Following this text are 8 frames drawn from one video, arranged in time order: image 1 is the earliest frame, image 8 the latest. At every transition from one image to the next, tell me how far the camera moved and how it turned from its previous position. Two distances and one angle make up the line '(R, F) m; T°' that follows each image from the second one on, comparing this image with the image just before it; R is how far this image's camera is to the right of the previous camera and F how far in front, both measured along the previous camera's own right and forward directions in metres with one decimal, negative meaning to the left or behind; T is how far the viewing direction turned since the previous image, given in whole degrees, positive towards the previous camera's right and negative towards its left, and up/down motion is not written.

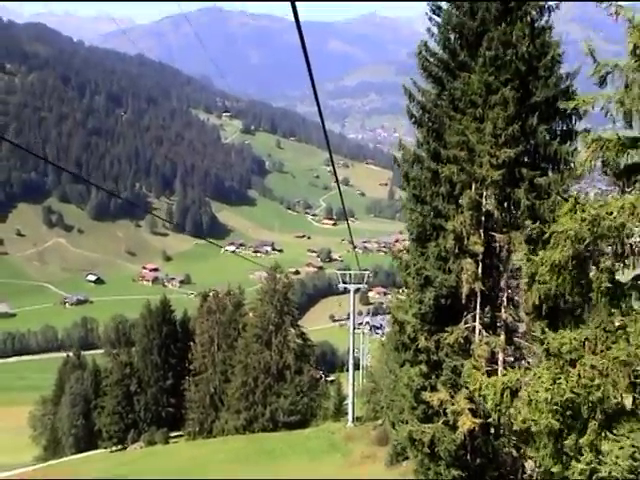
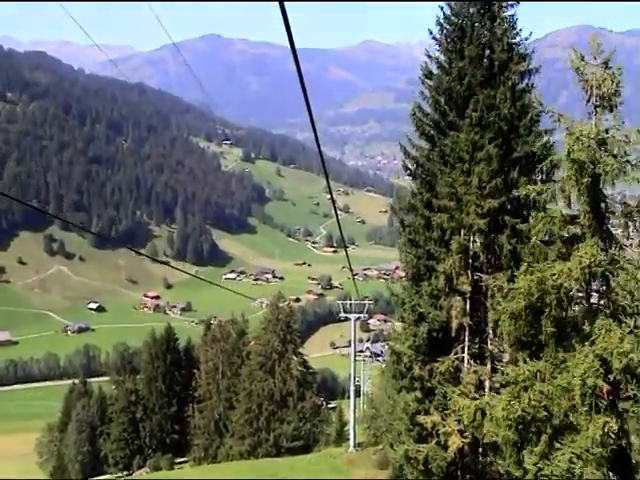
(0.0, -0.4) m; 0°
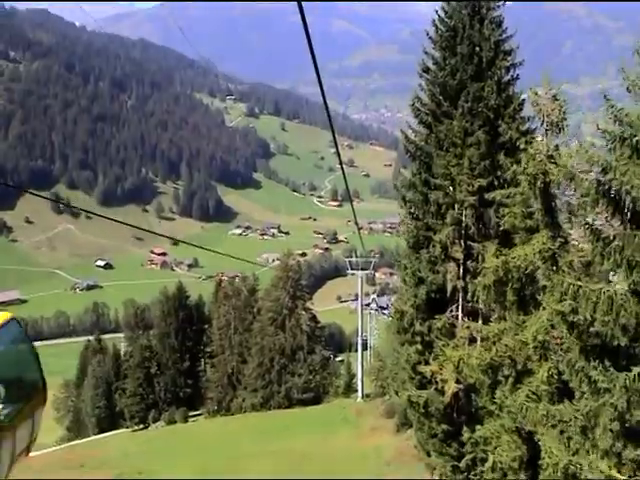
(0.0, -0.3) m; 0°
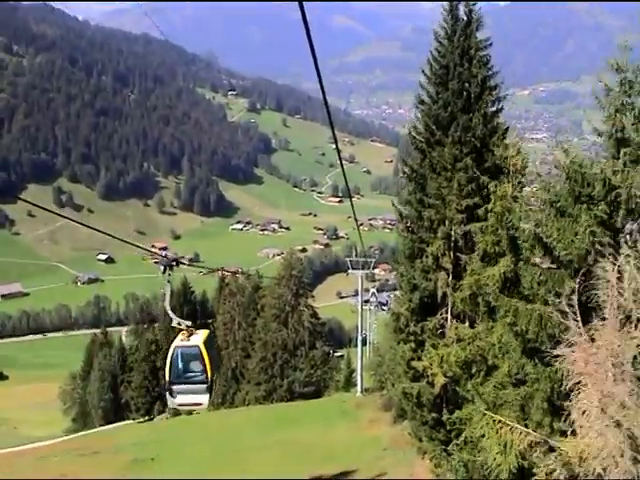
(0.0, -0.5) m; 0°
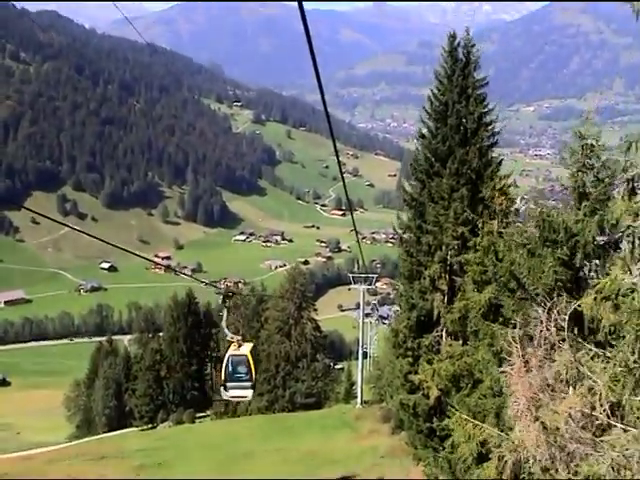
(0.0, -0.3) m; 0°
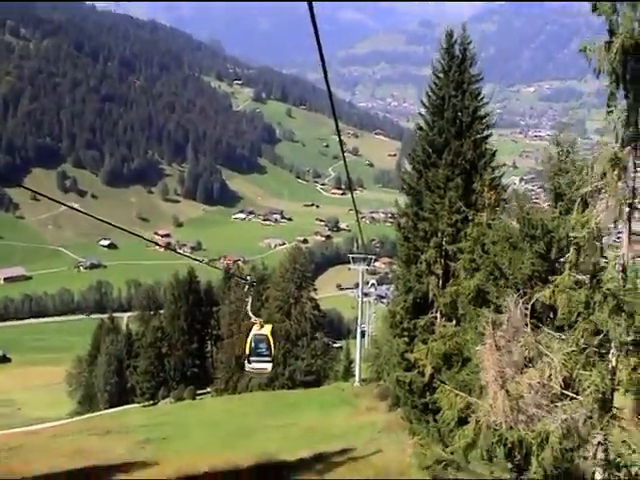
(0.0, -0.2) m; 0°
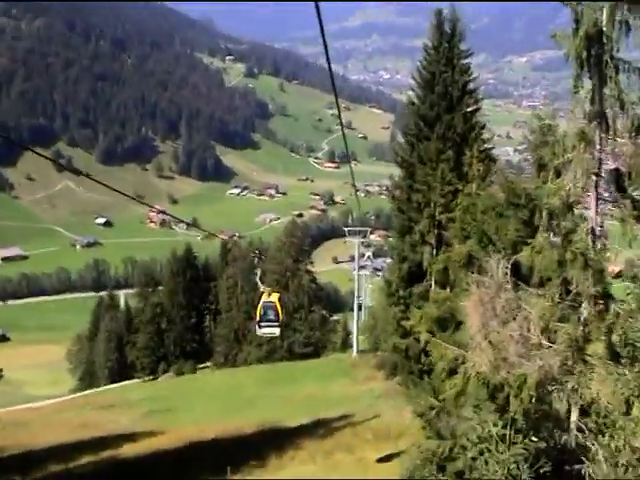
(0.0, -0.1) m; 0°
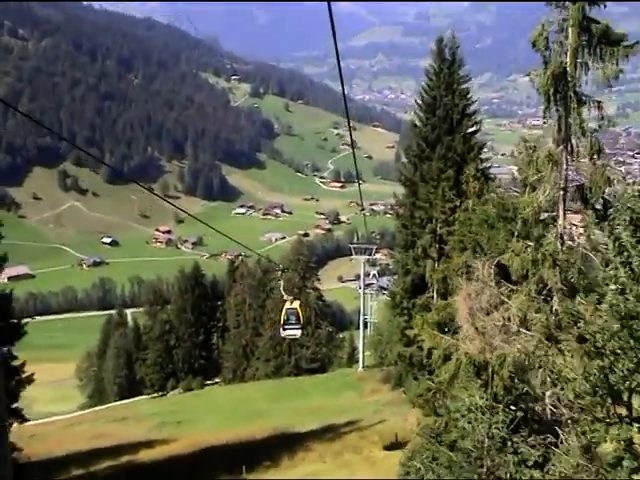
(0.0, -0.3) m; 0°
